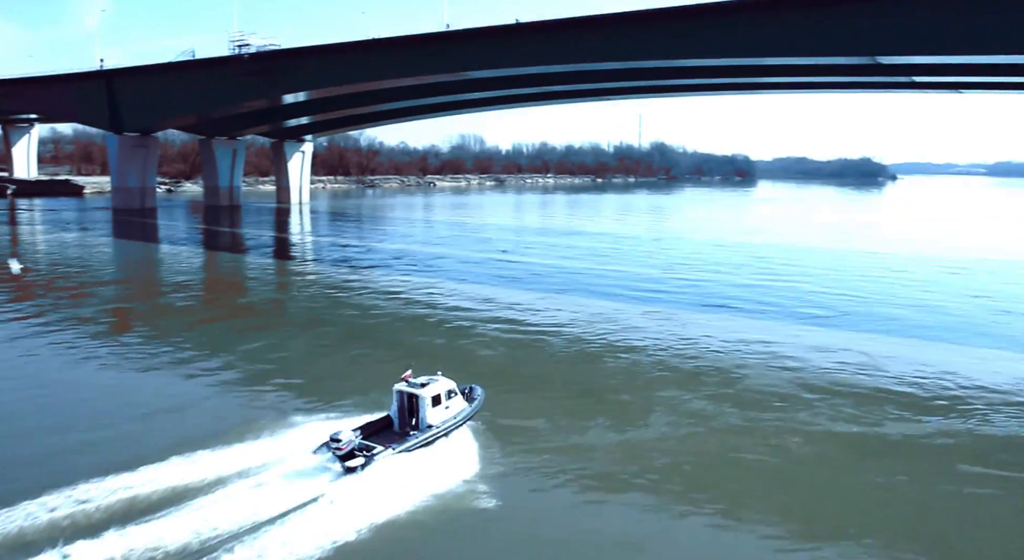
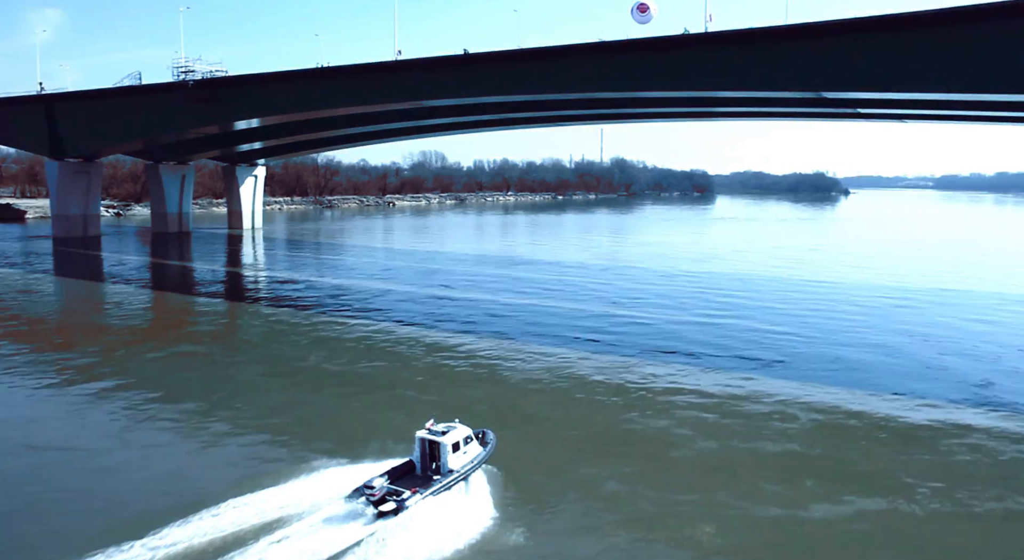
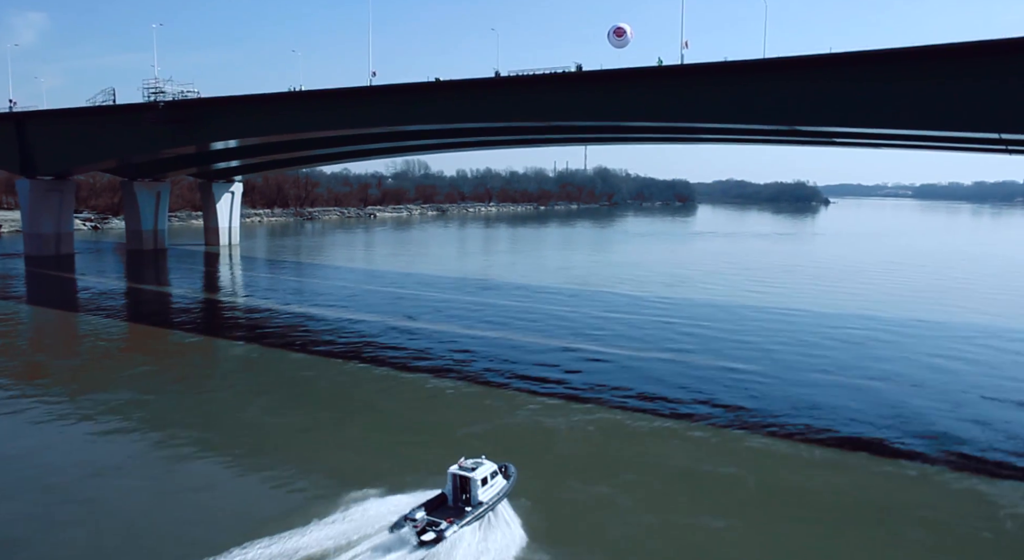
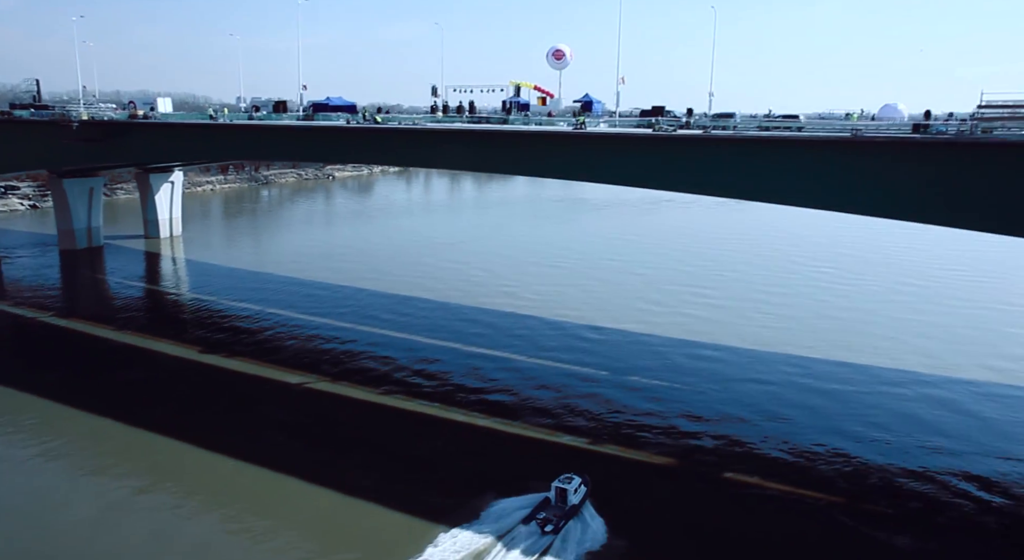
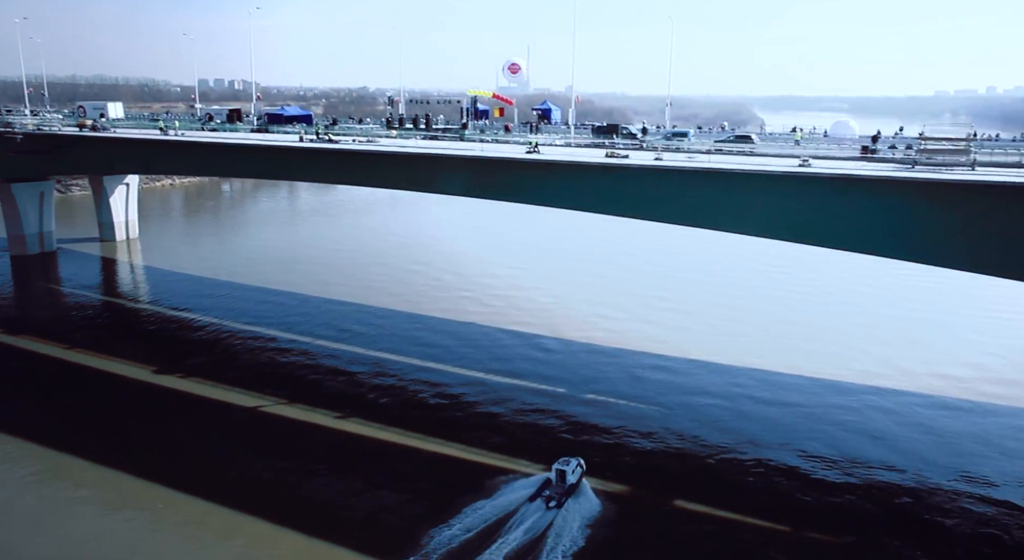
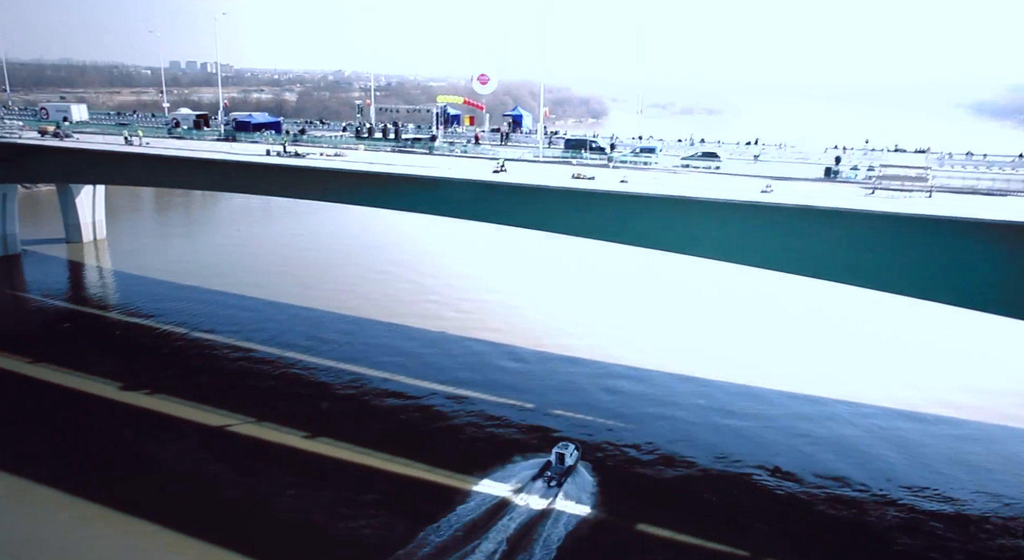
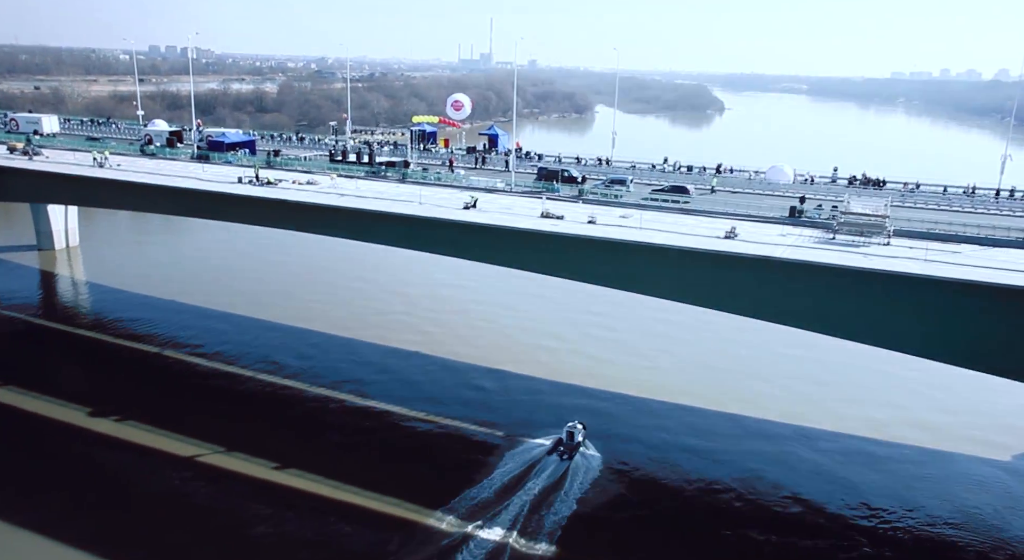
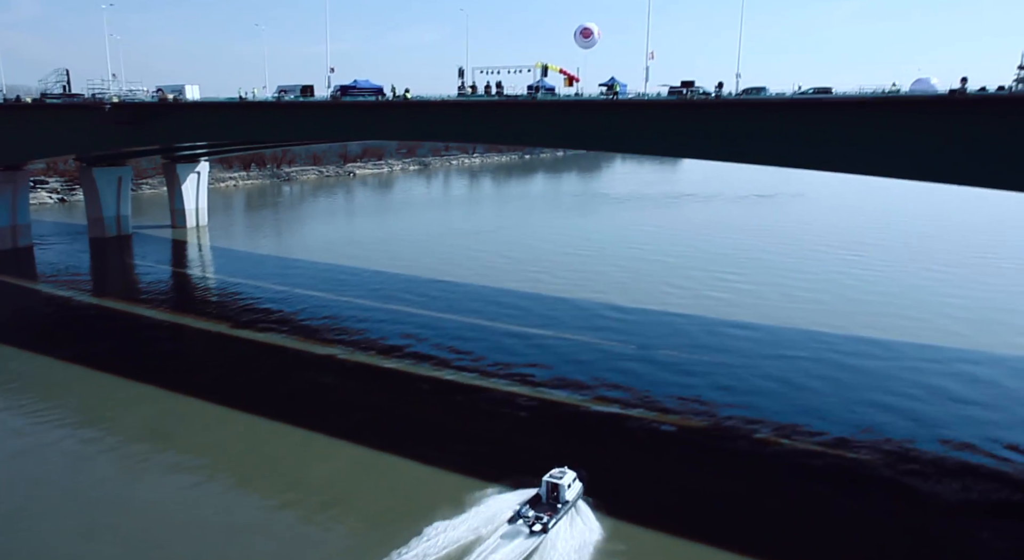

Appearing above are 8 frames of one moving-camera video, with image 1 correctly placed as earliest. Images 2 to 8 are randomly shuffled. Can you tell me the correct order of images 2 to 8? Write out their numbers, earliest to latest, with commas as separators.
2, 3, 8, 4, 5, 6, 7
